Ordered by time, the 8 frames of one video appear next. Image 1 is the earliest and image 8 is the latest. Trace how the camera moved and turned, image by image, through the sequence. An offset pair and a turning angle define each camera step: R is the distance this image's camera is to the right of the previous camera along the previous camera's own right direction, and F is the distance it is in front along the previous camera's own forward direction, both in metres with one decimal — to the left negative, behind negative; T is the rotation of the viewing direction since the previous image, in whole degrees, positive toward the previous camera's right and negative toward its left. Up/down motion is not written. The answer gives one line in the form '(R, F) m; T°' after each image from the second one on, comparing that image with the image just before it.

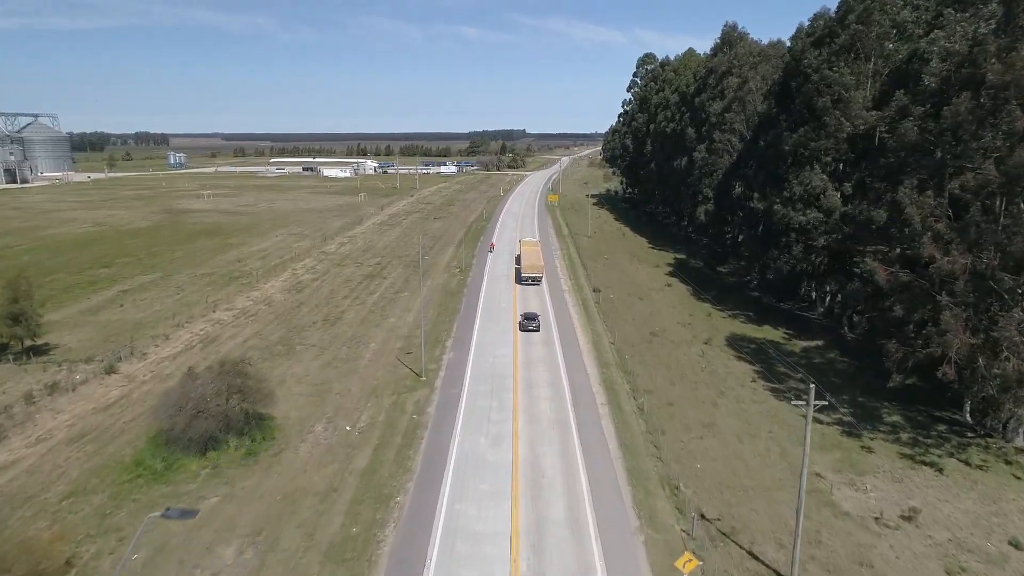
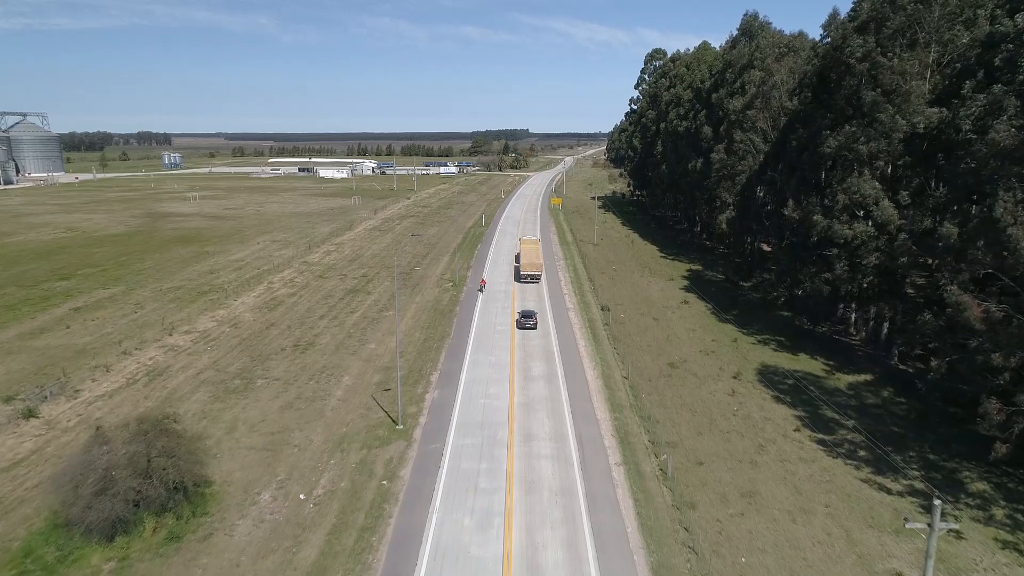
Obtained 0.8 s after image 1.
(+0.3, +5.8) m; 0°
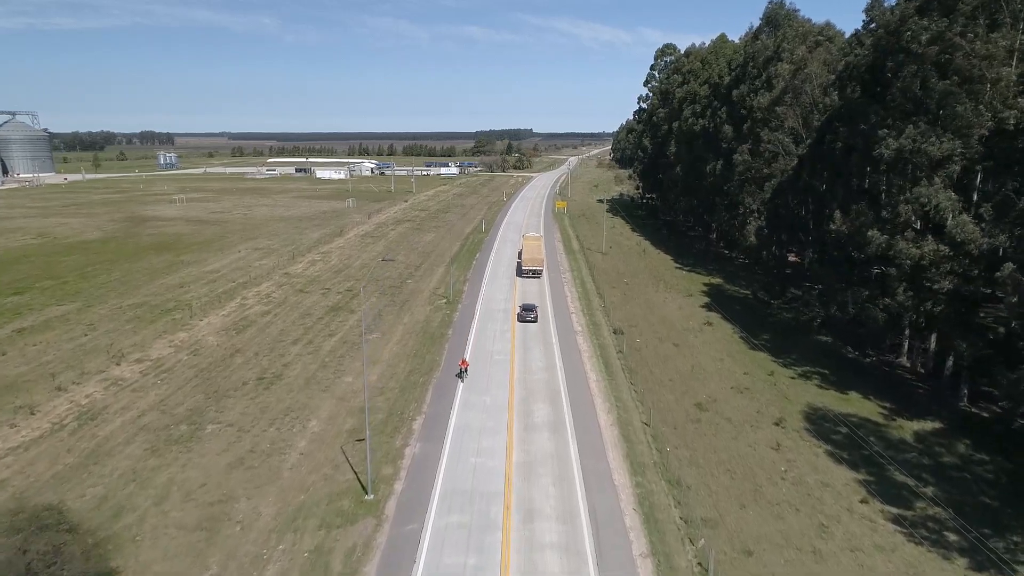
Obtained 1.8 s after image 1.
(+0.2, +5.7) m; 0°
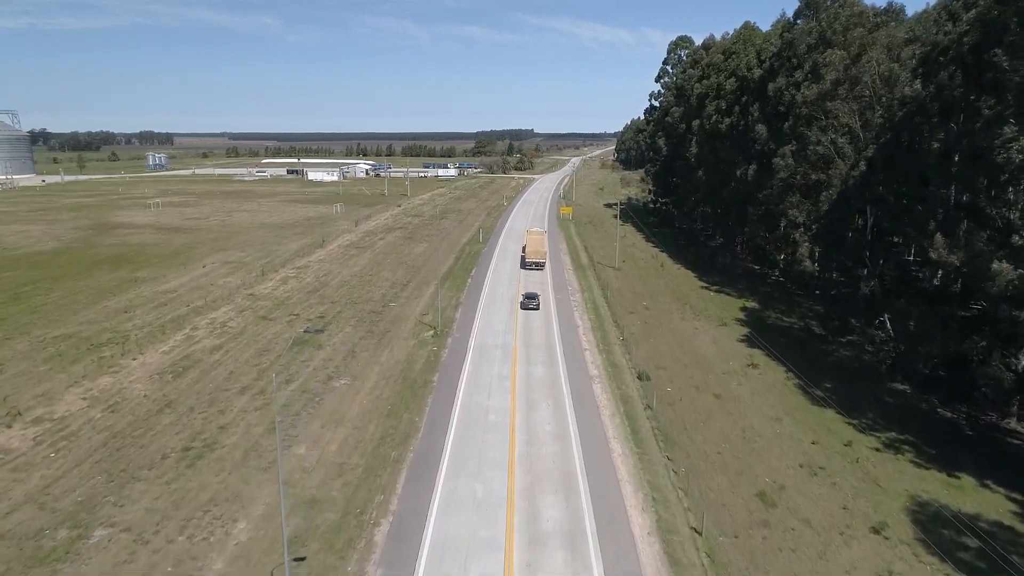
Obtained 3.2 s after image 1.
(0.0, +7.9) m; 0°
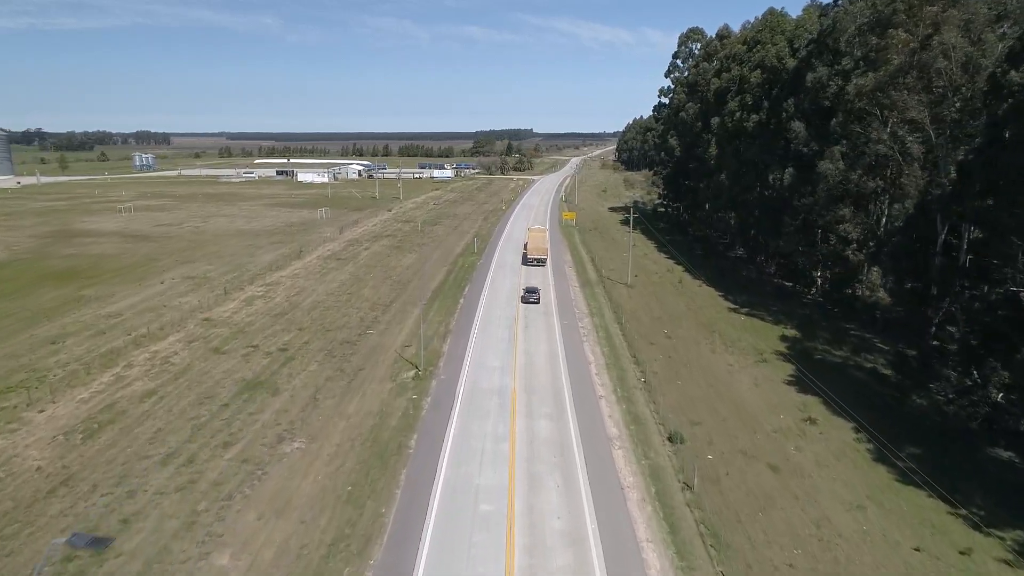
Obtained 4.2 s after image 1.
(+0.1, +7.1) m; 0°
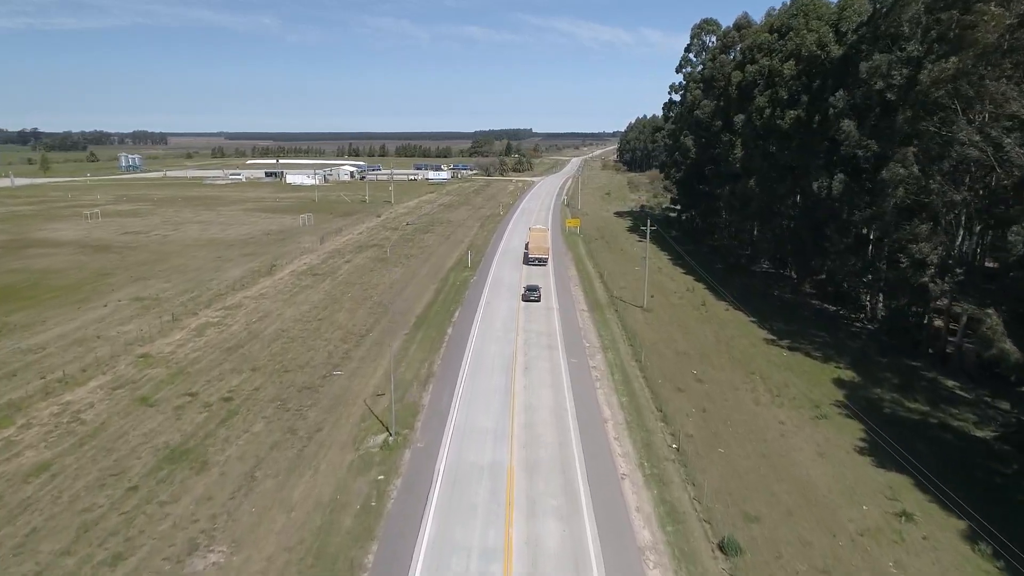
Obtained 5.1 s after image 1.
(+0.1, +7.2) m; 0°
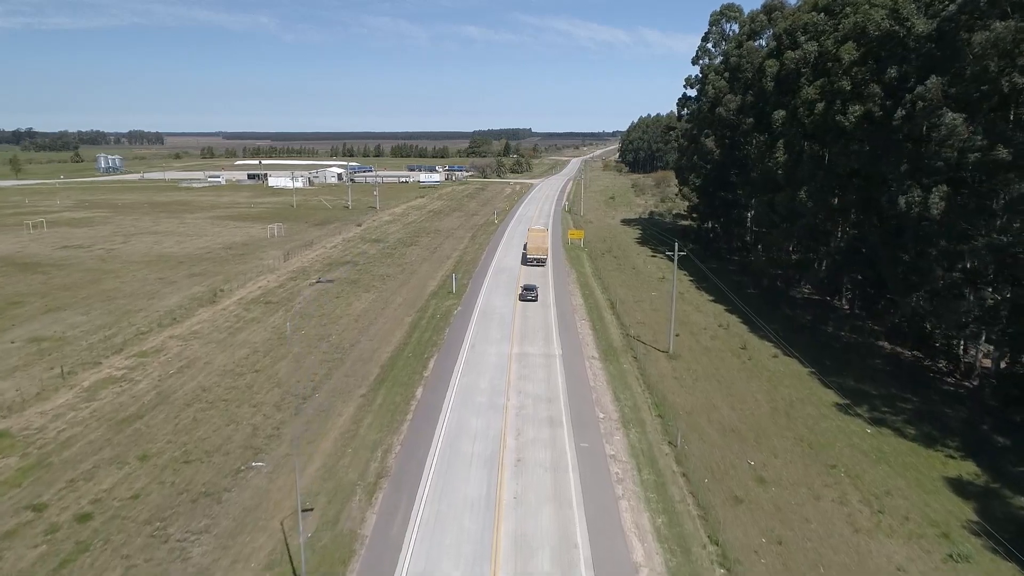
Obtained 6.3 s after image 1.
(+0.4, +9.6) m; 0°
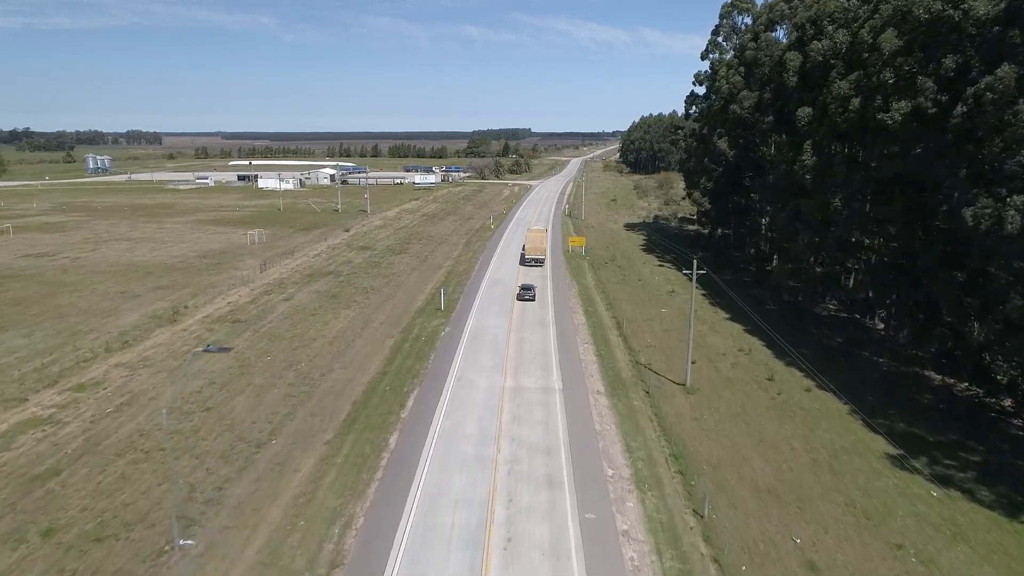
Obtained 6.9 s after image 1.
(+0.3, +4.7) m; 0°
